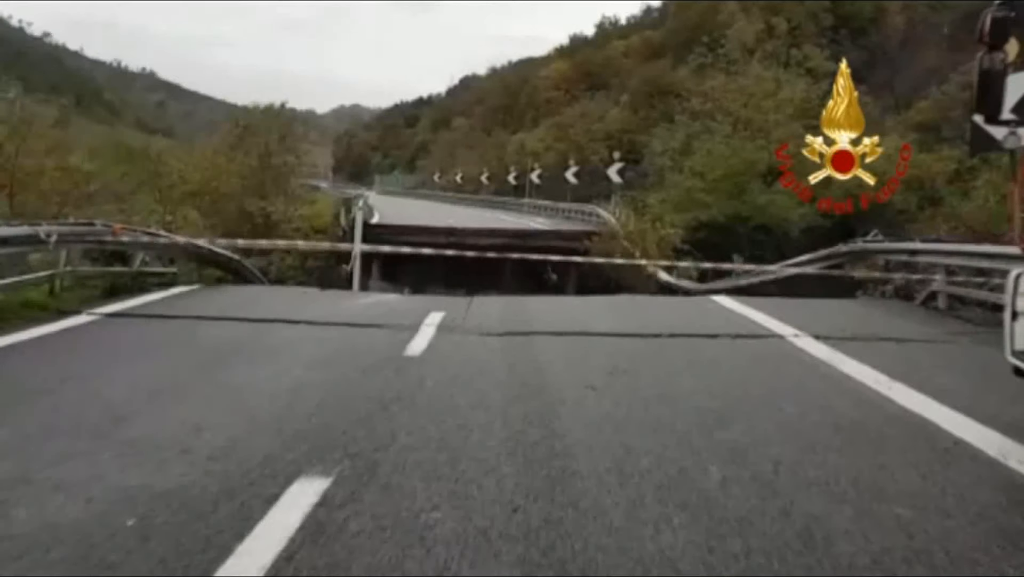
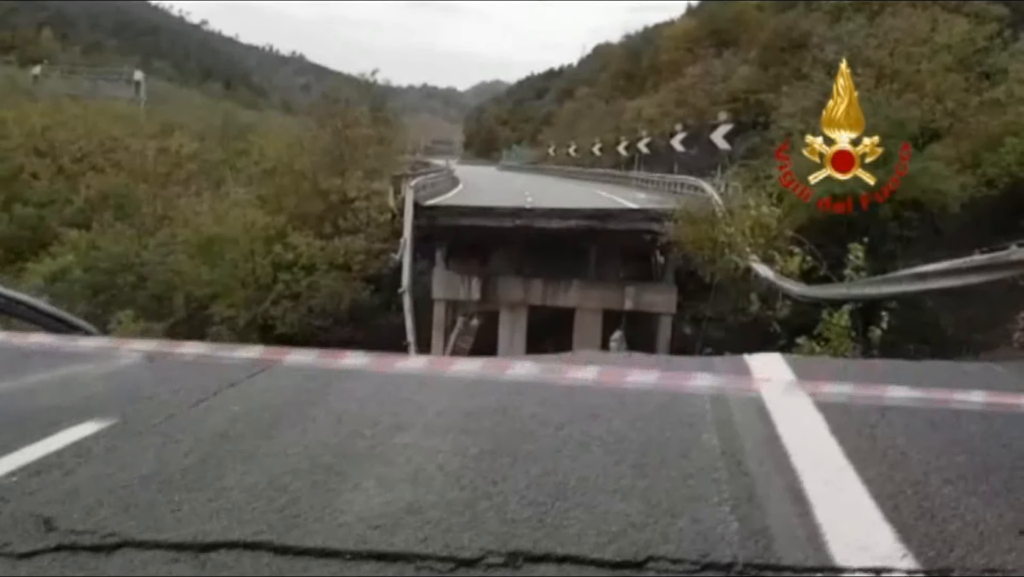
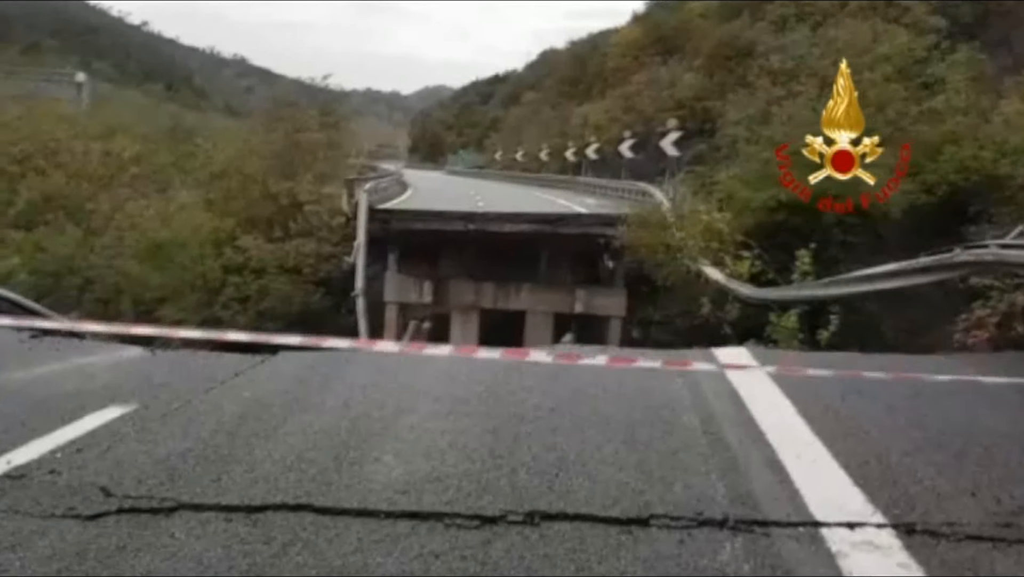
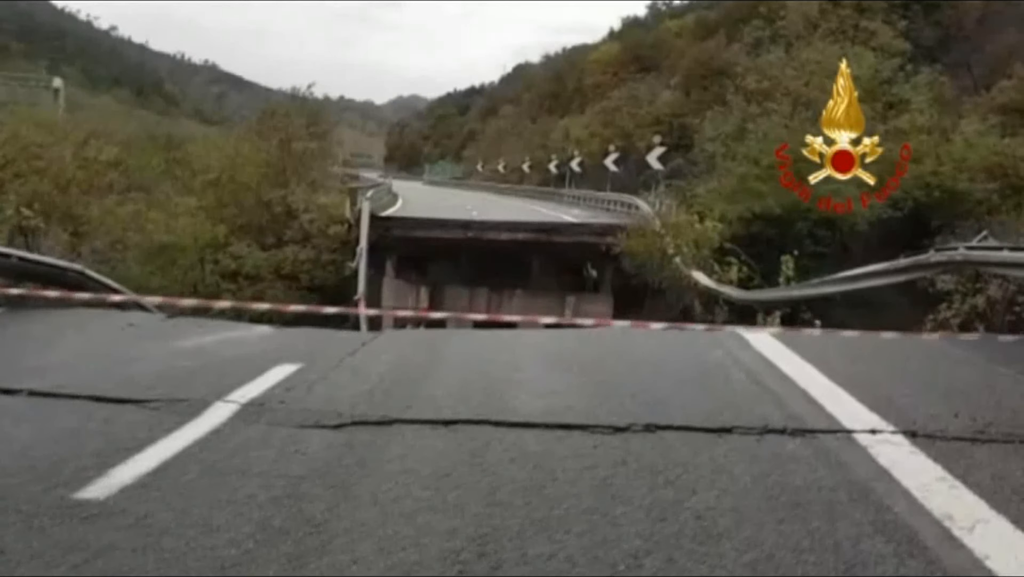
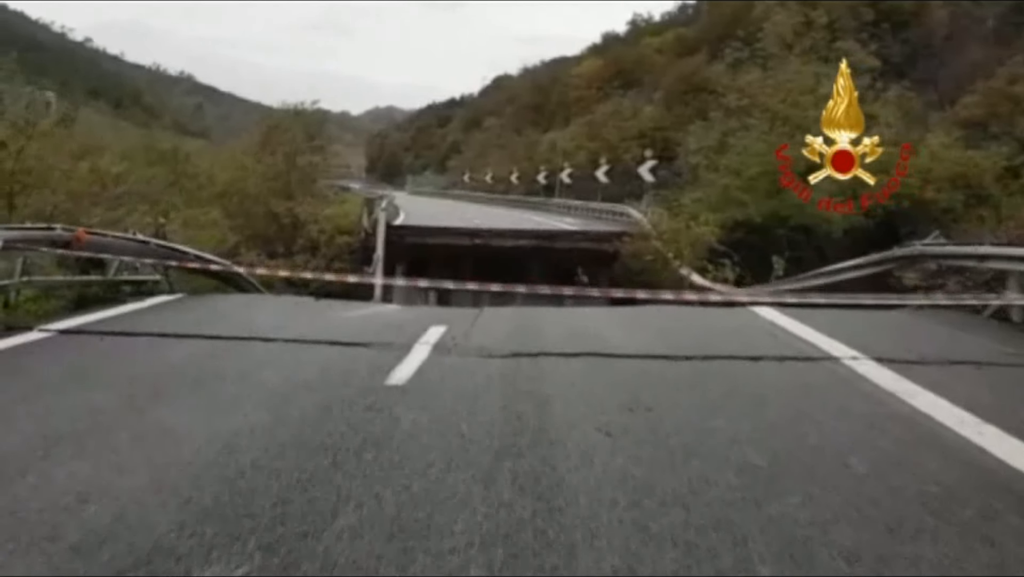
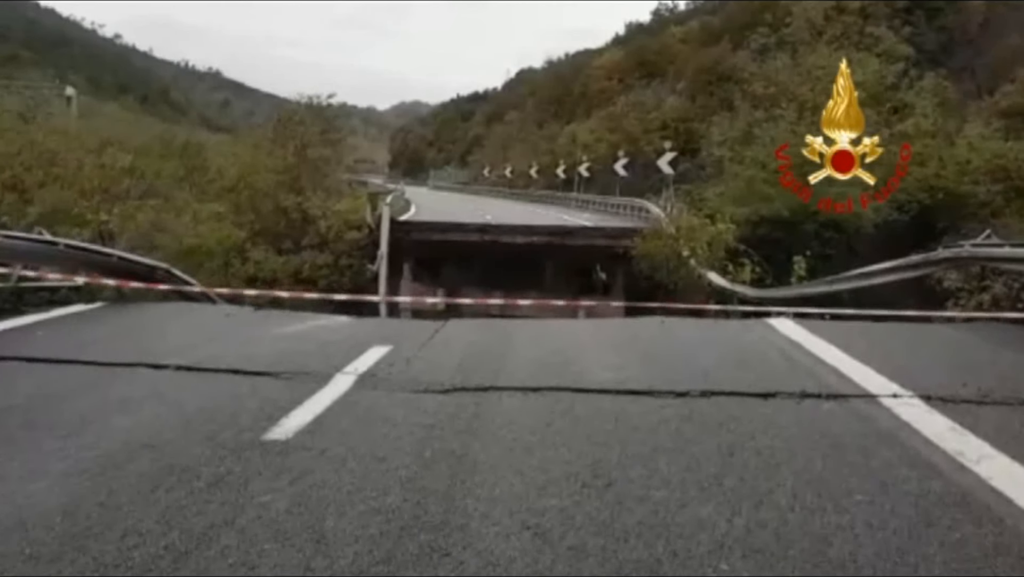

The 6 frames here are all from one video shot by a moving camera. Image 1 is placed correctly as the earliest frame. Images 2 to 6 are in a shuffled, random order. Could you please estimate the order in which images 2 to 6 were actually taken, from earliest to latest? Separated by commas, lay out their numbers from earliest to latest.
5, 6, 4, 3, 2
